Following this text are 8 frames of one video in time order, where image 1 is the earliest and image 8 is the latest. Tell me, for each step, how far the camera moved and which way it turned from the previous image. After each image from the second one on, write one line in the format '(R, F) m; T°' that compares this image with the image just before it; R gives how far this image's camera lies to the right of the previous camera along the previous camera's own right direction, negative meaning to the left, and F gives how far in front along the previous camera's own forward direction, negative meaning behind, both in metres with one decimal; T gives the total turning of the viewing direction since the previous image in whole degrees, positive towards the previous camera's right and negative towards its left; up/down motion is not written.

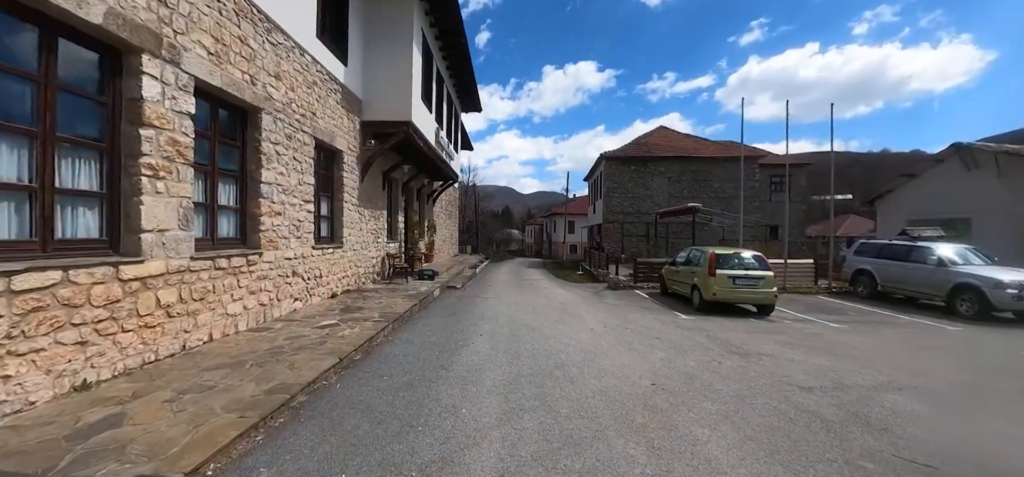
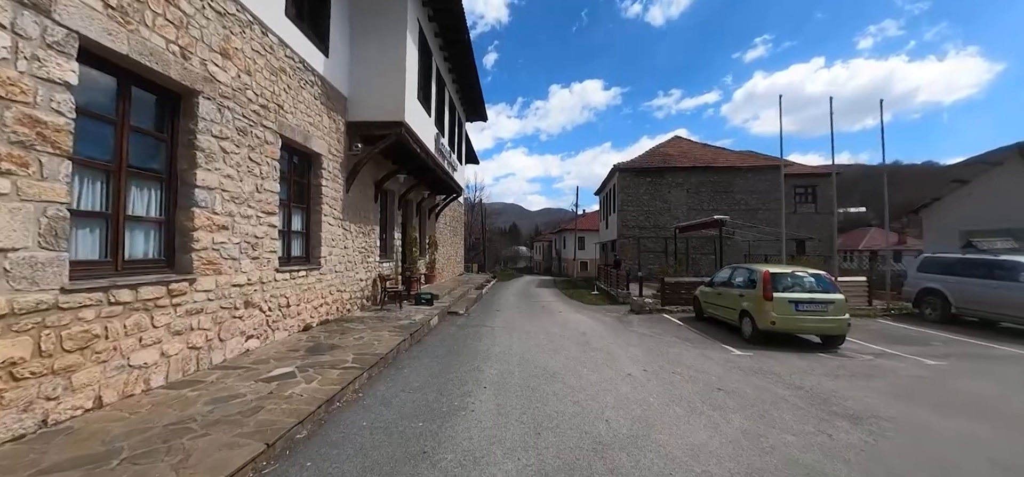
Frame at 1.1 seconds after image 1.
(-0.1, +1.5) m; -1°
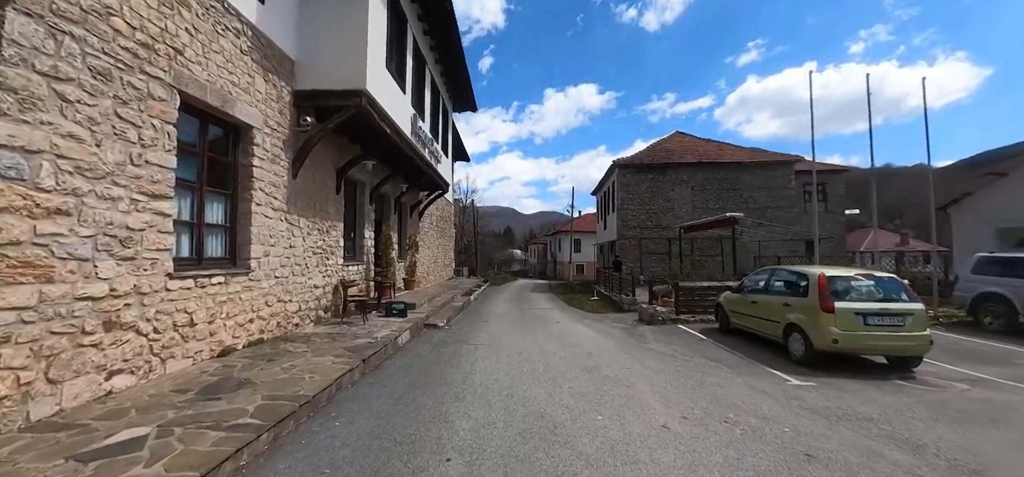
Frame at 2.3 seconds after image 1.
(+0.1, +1.6) m; +1°
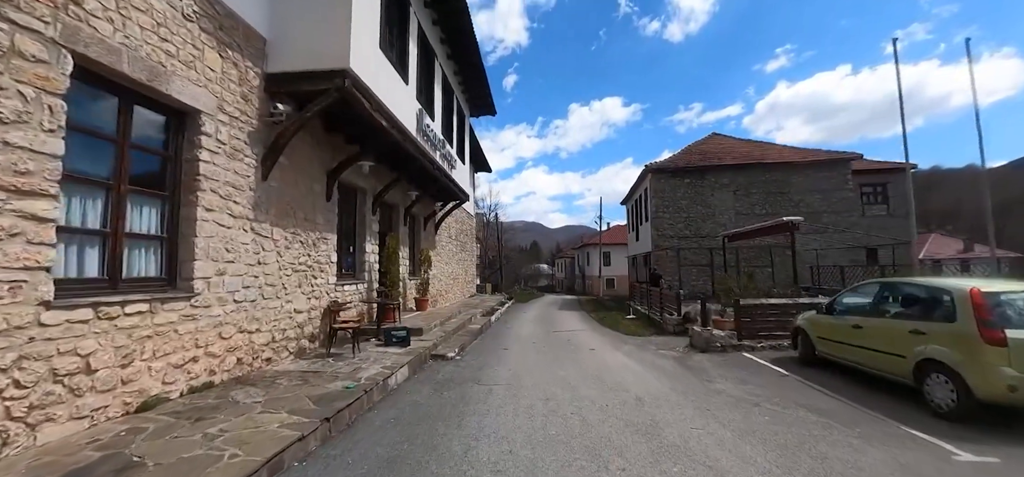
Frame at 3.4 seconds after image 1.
(+0.1, +1.5) m; -4°
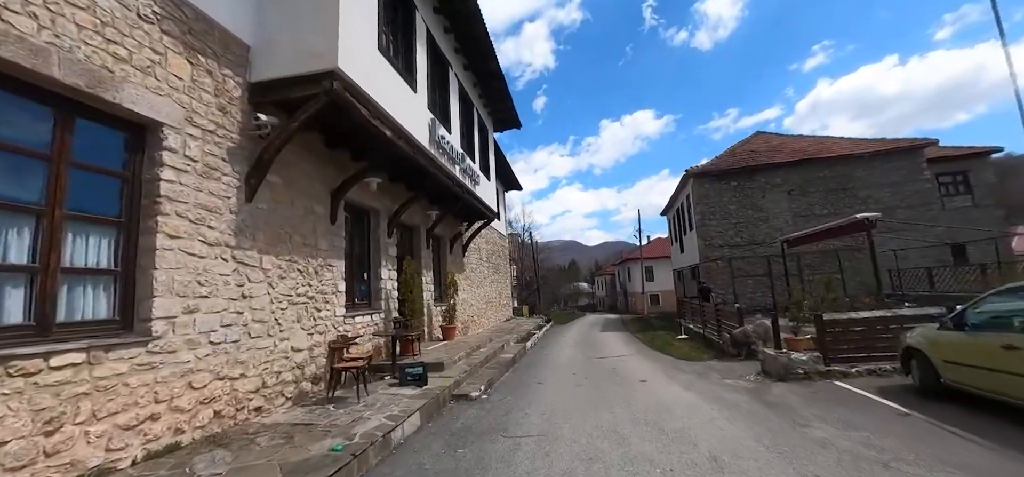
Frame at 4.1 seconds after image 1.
(+0.2, +1.0) m; -5°
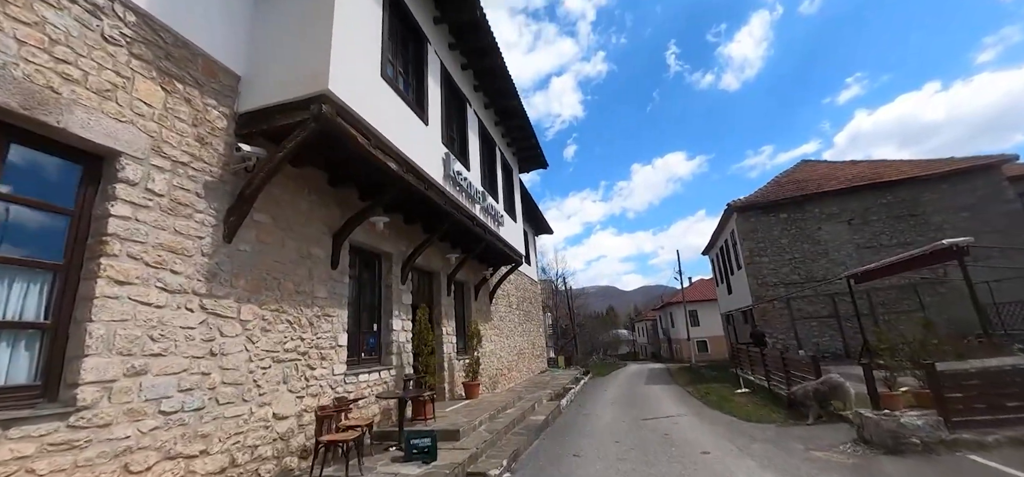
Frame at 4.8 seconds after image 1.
(+0.2, +0.9) m; -5°
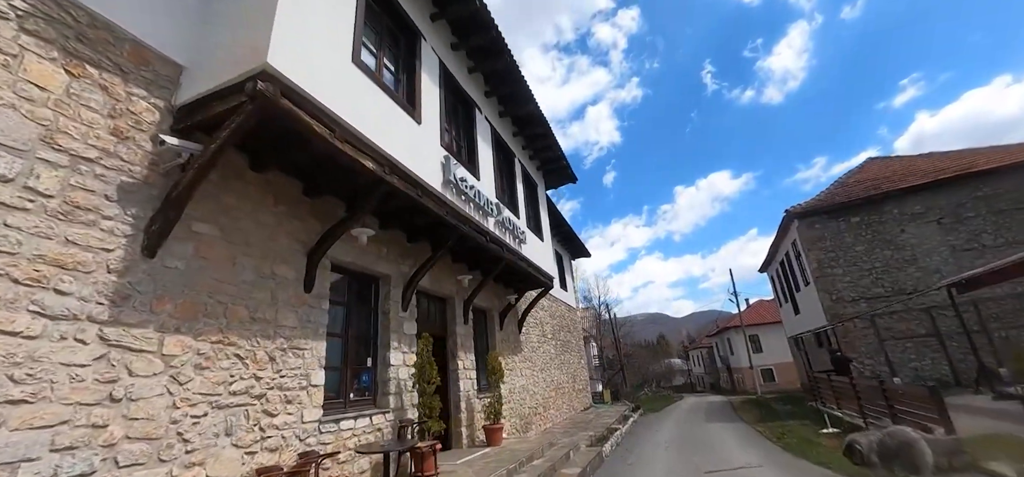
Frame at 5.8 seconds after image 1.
(+0.4, +1.1) m; -6°
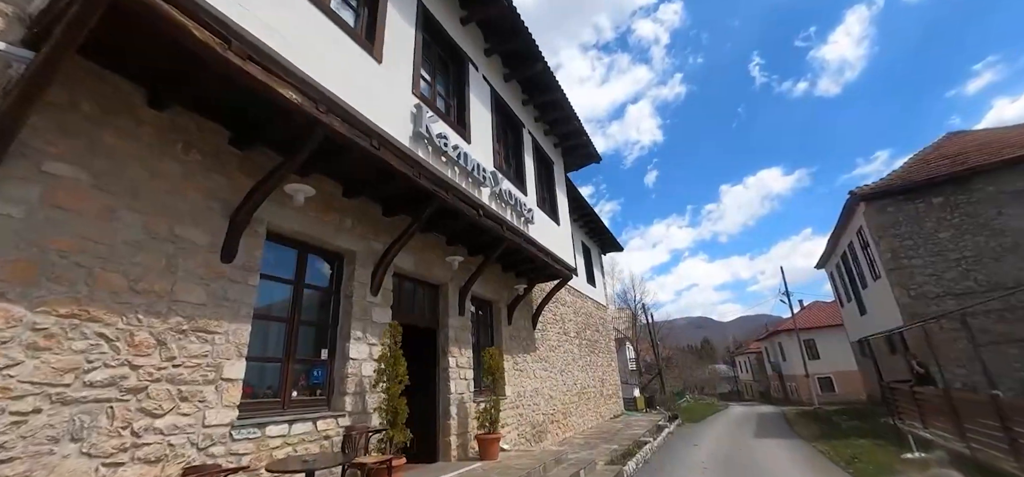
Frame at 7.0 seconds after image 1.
(+0.6, +1.2) m; -5°
